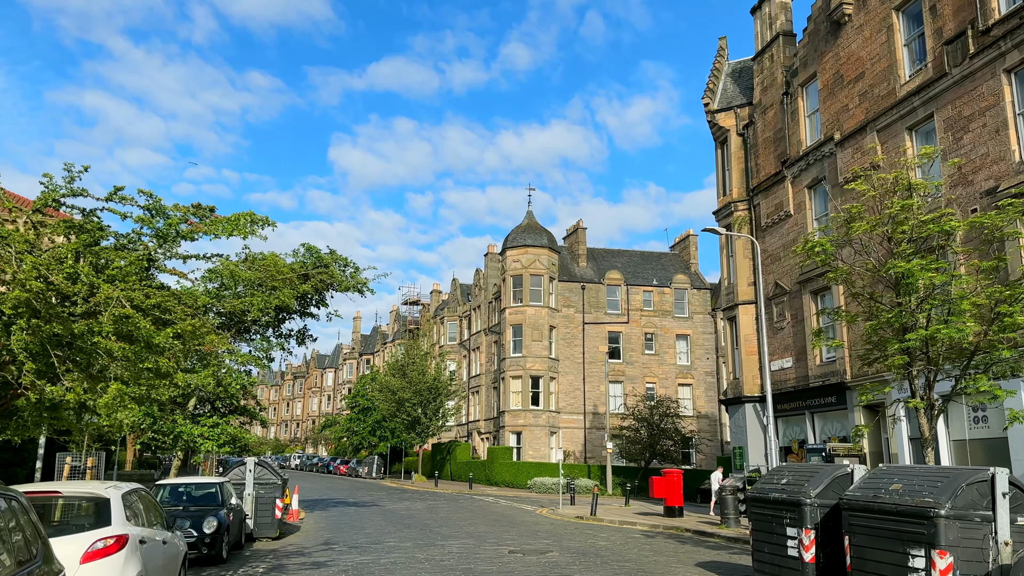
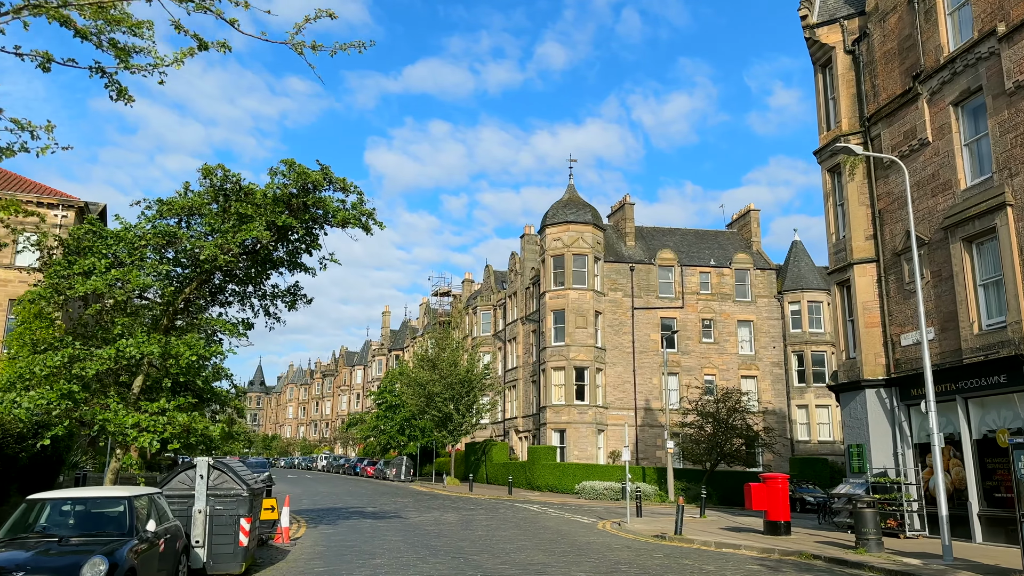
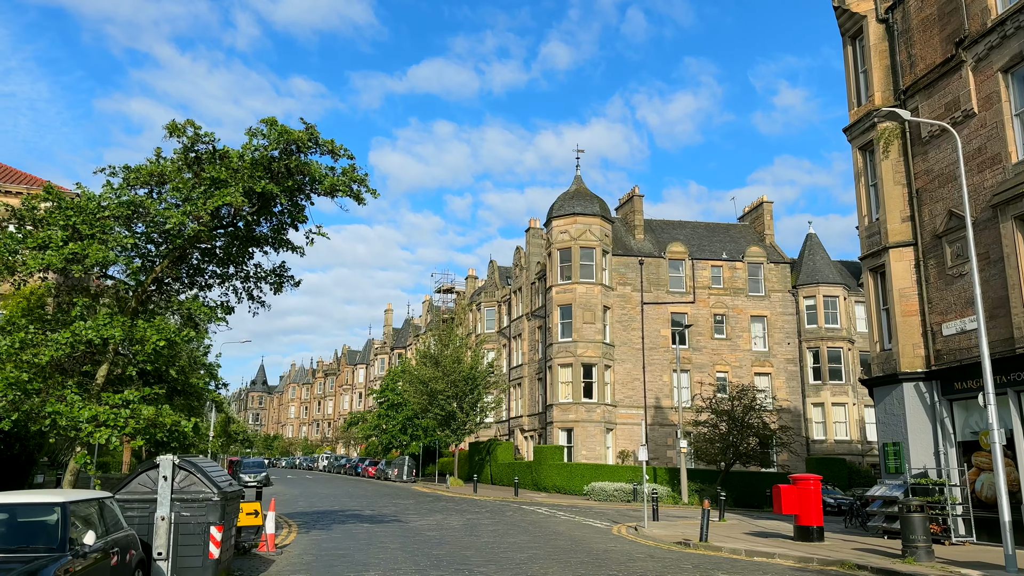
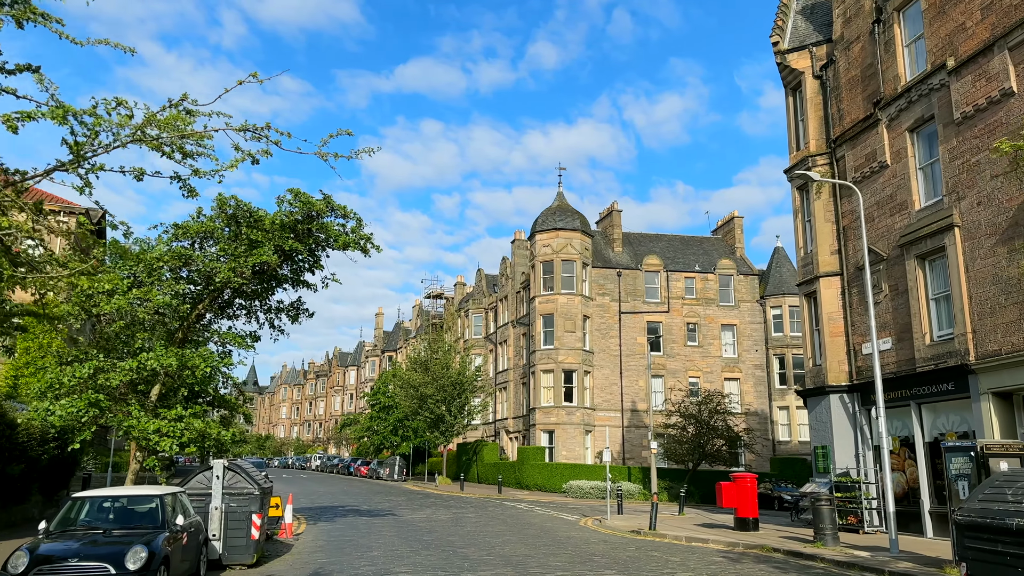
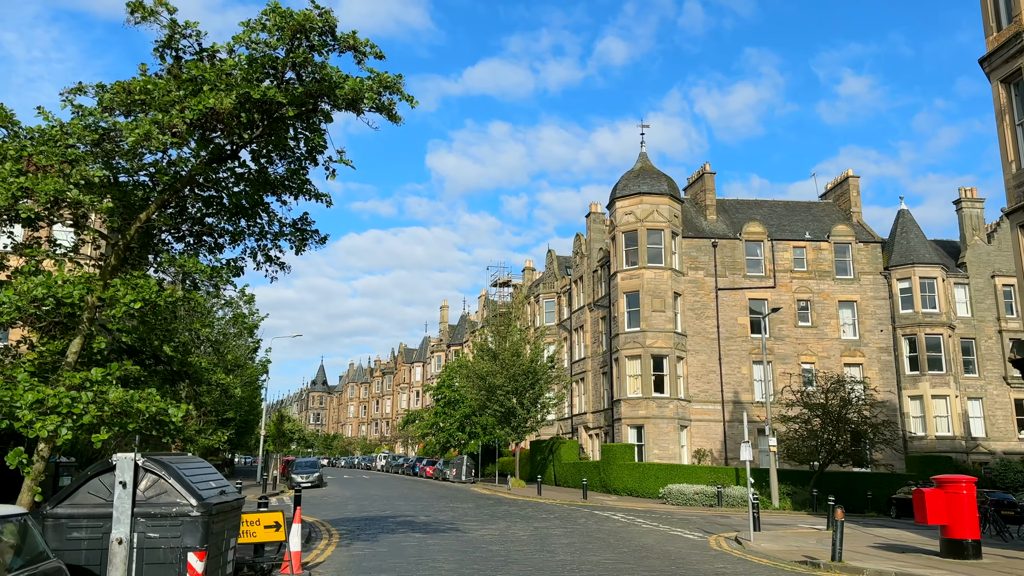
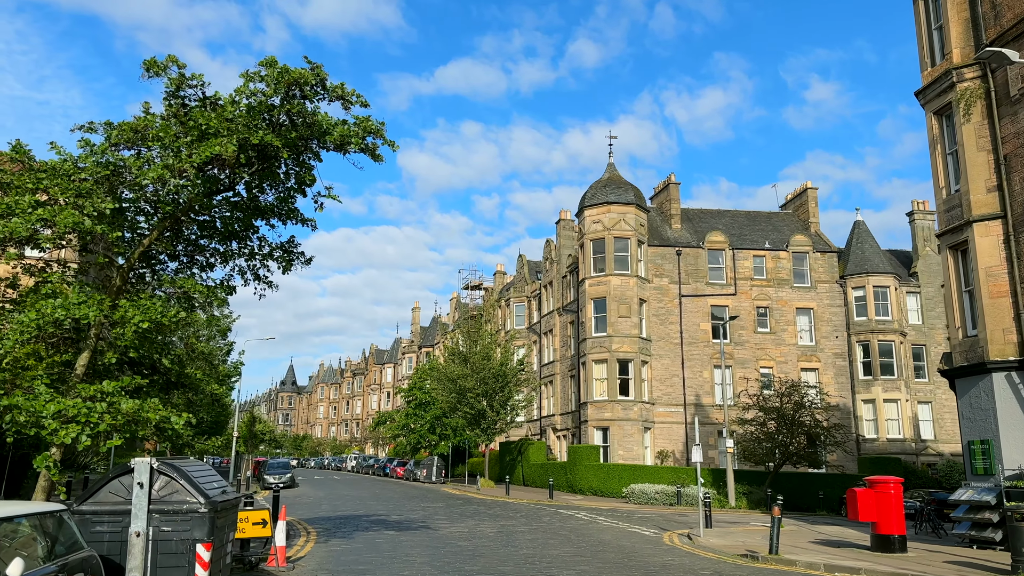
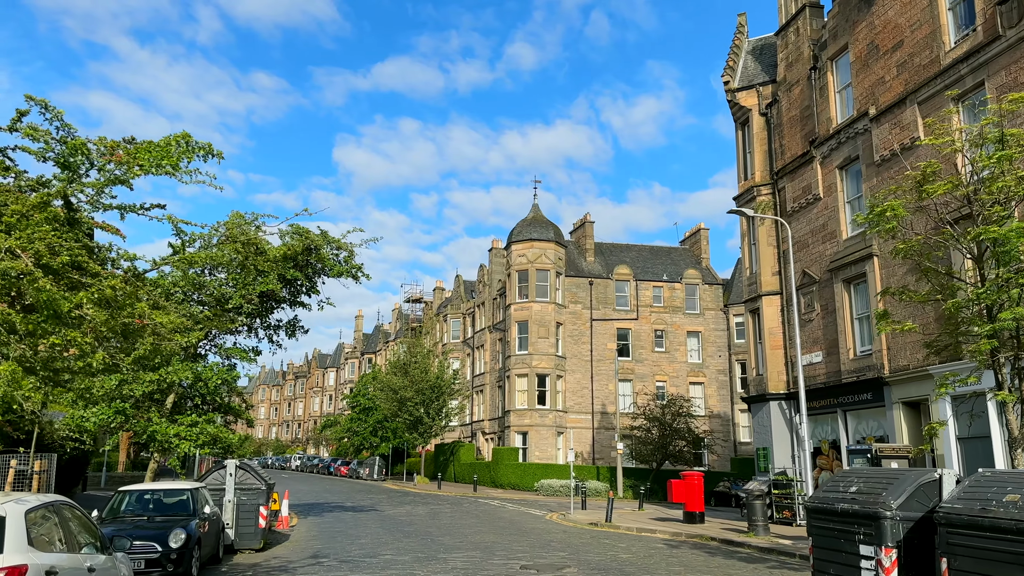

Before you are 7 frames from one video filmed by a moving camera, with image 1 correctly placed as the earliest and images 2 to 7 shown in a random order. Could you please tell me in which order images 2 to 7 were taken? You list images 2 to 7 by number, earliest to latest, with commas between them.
7, 4, 2, 3, 6, 5
